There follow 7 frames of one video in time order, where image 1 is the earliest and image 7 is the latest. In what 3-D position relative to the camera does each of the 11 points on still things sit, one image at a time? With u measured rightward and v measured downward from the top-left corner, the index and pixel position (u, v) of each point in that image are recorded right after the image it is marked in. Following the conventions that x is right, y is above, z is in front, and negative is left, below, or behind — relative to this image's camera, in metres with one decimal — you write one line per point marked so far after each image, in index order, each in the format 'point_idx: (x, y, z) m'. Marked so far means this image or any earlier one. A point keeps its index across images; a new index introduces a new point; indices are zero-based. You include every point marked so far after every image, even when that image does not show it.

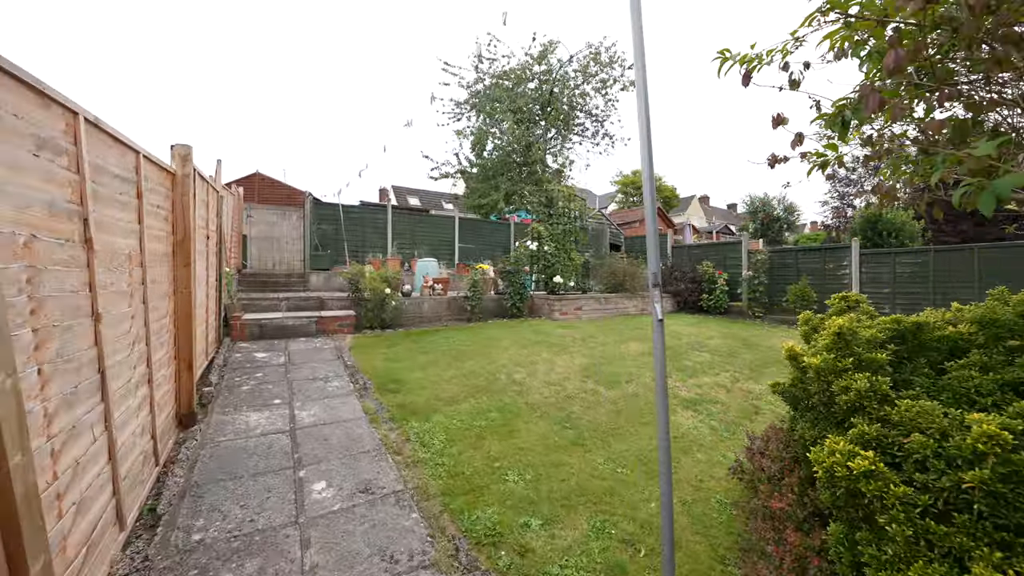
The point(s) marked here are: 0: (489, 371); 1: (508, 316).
0: (-0.3, -0.9, +4.2) m
1: (-0.1, -0.5, +6.9) m
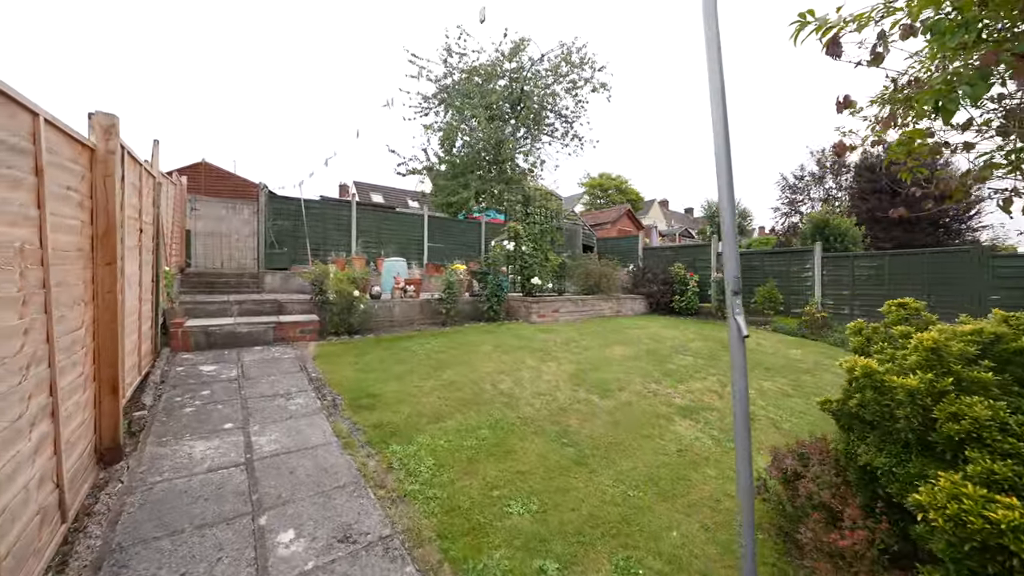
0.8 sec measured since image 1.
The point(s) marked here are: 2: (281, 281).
0: (-0.4, -1.0, +3.8) m
1: (-0.5, -0.6, +6.6) m
2: (-5.1, +0.2, +8.3) m
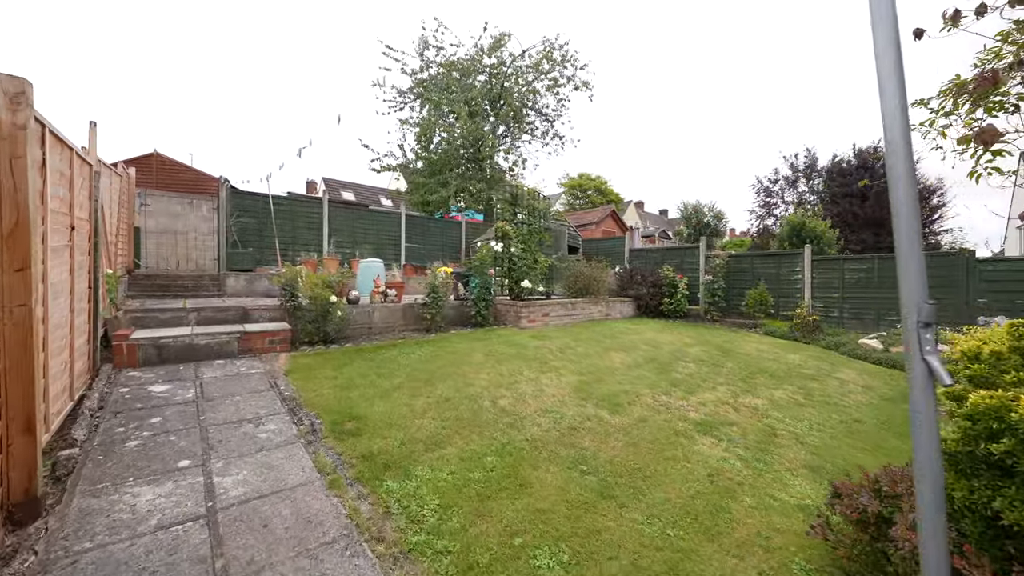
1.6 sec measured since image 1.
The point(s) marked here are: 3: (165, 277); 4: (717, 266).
0: (-0.4, -1.0, +3.5) m
1: (-0.7, -0.6, +6.2) m
2: (-5.4, +0.1, +7.6) m
3: (-6.4, +0.2, +7.0) m
4: (+4.6, +0.5, +8.4) m
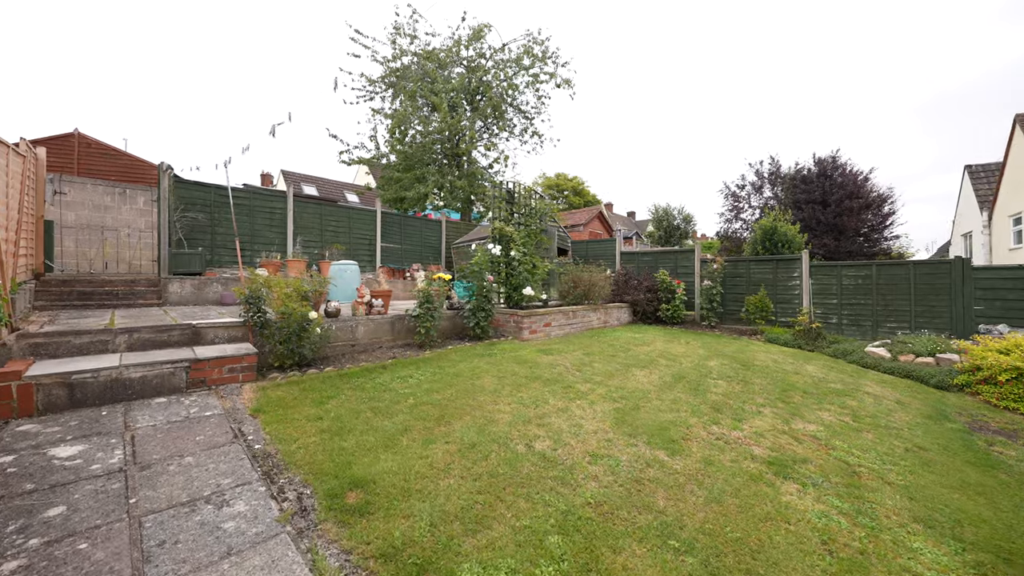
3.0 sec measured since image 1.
0: (-0.1, -1.1, +2.8) m
1: (-0.7, -0.7, +5.5) m
2: (-5.5, 0.0, +6.4) m
3: (-6.4, +0.1, +5.7) m
4: (+4.4, +0.4, +8.2) m
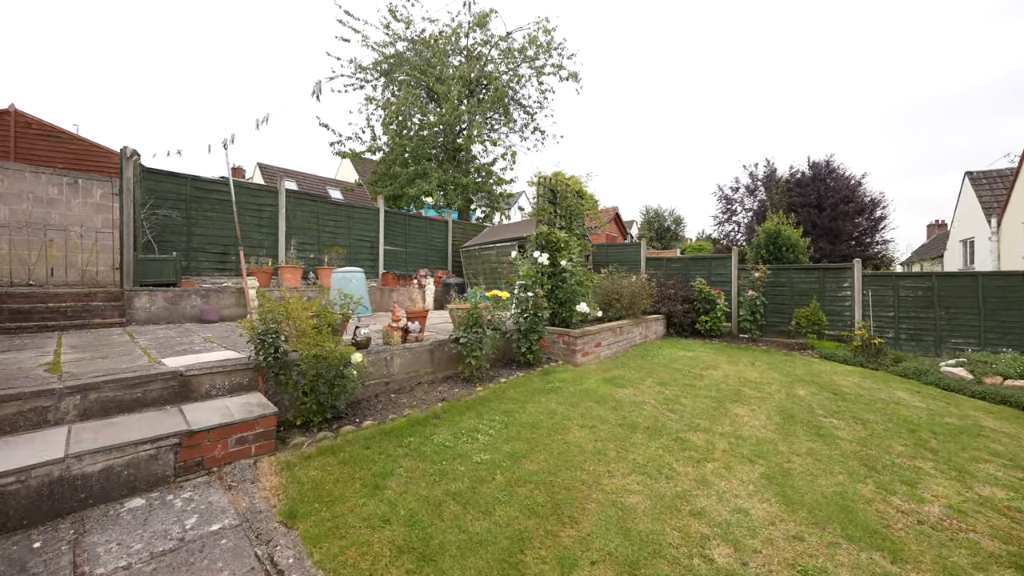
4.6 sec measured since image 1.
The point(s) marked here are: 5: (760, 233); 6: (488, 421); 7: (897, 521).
0: (+0.8, -1.3, +1.9) m
1: (0.0, -0.9, +4.6) m
2: (-4.9, -0.2, +5.2) m
3: (-5.8, -0.1, +4.5) m
4: (+4.9, +0.2, +7.6) m
5: (+10.3, +2.3, +15.5) m
6: (-0.2, -1.1, +3.1) m
7: (+2.4, -1.4, +2.3) m
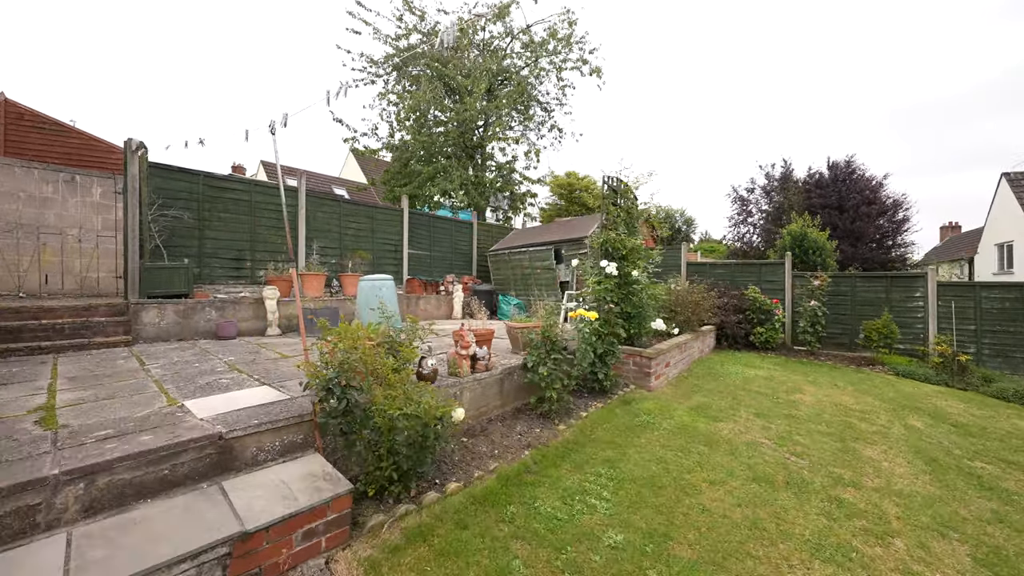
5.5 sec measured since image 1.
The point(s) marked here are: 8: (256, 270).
0: (+1.5, -1.5, +1.3) m
1: (+0.8, -1.1, +4.0) m
2: (-4.1, -0.4, +4.5) m
3: (-5.0, -0.2, +3.8) m
4: (+5.7, 0.0, +7.0) m
5: (+11.0, +2.1, +14.9) m
6: (+0.5, -1.3, +2.5) m
7: (+3.1, -1.6, +1.7) m
8: (-4.1, +0.3, +5.9) m
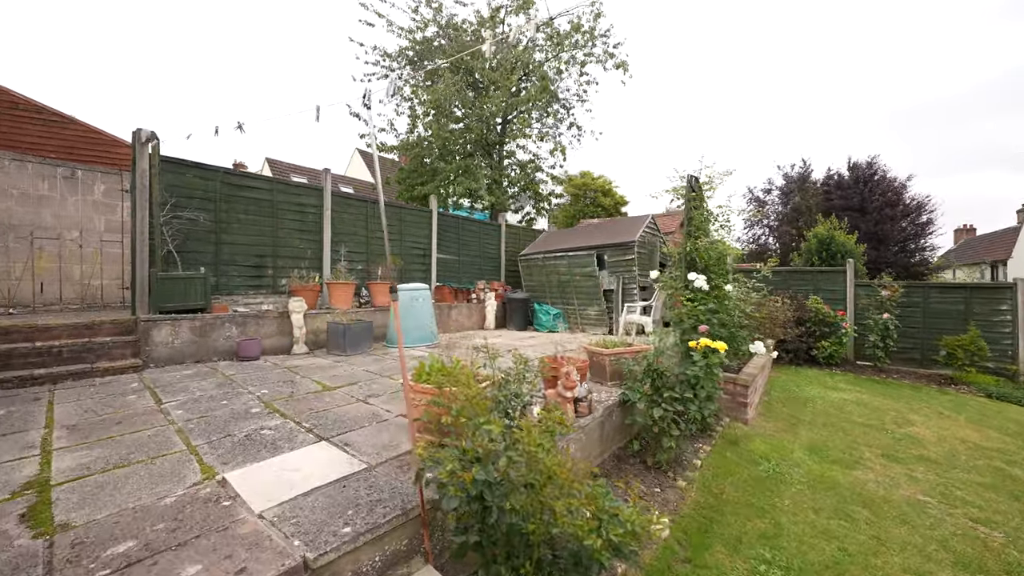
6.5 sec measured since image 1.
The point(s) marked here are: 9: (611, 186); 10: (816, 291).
0: (+2.3, -1.6, +0.7) m
1: (+1.5, -1.2, +3.4) m
2: (-3.4, -0.5, +3.9) m
3: (-4.3, -0.4, +3.2) m
4: (+6.4, -0.2, +6.4) m
5: (+11.7, +1.9, +14.4) m
6: (+1.3, -1.4, +1.9) m
7: (+3.9, -1.7, +1.1) m
8: (-3.4, +0.2, +5.2) m
9: (+4.7, +4.8, +17.4) m
10: (+5.6, -0.1, +6.9) m
